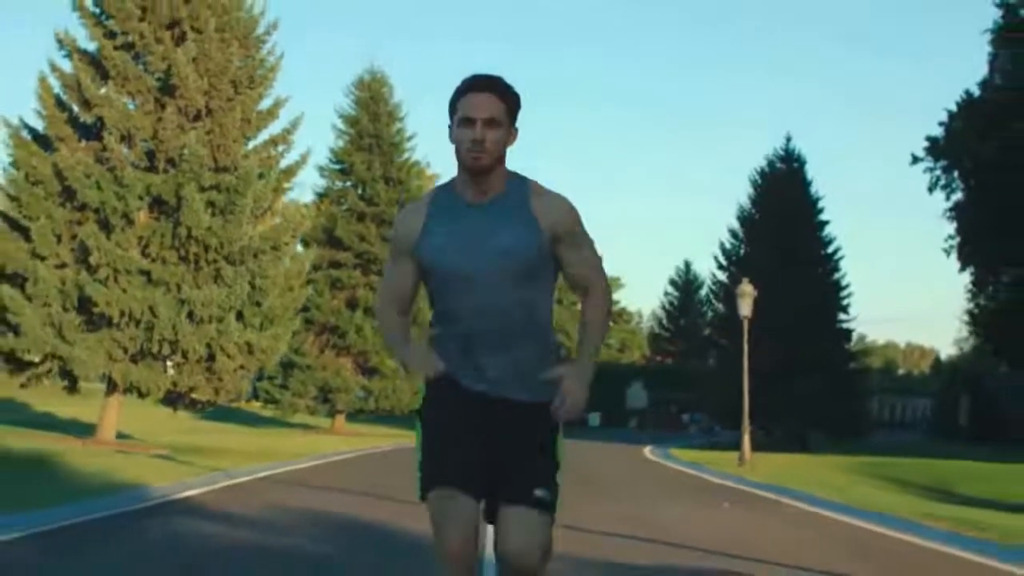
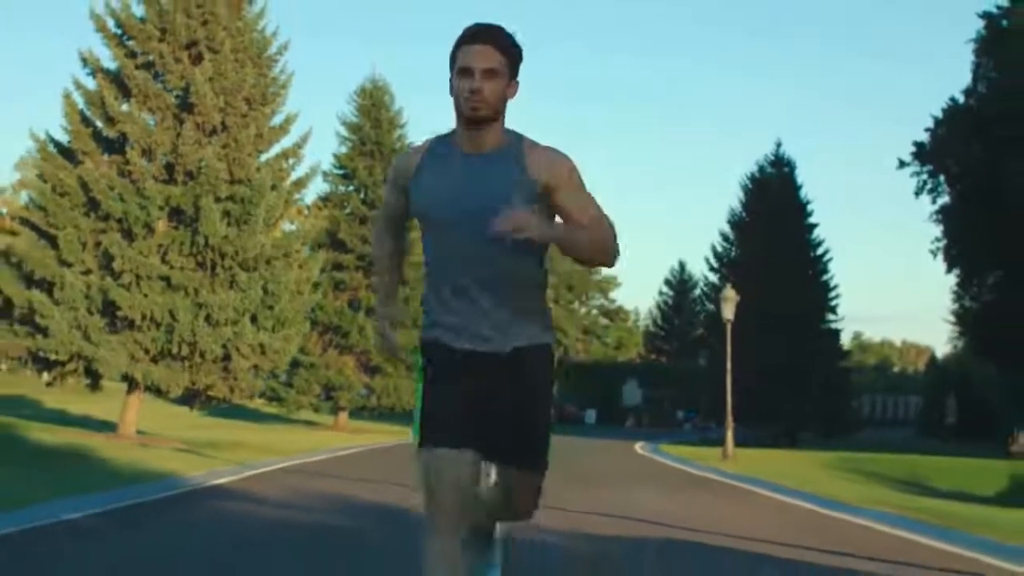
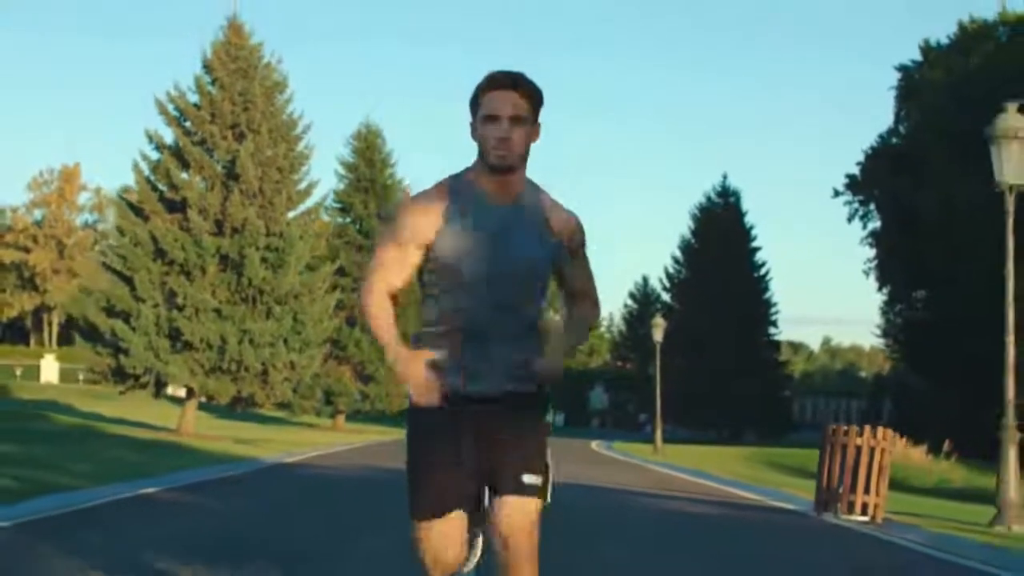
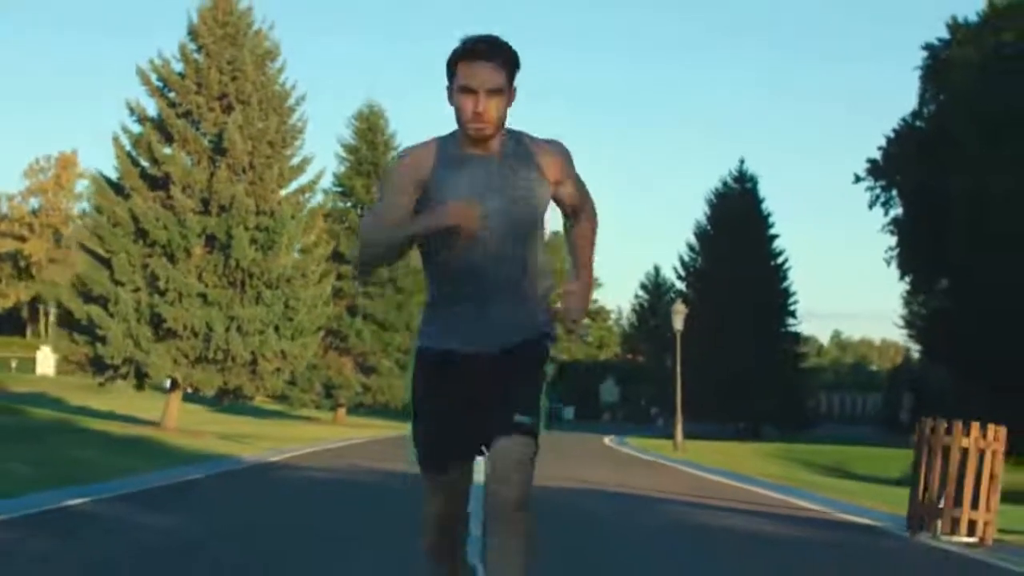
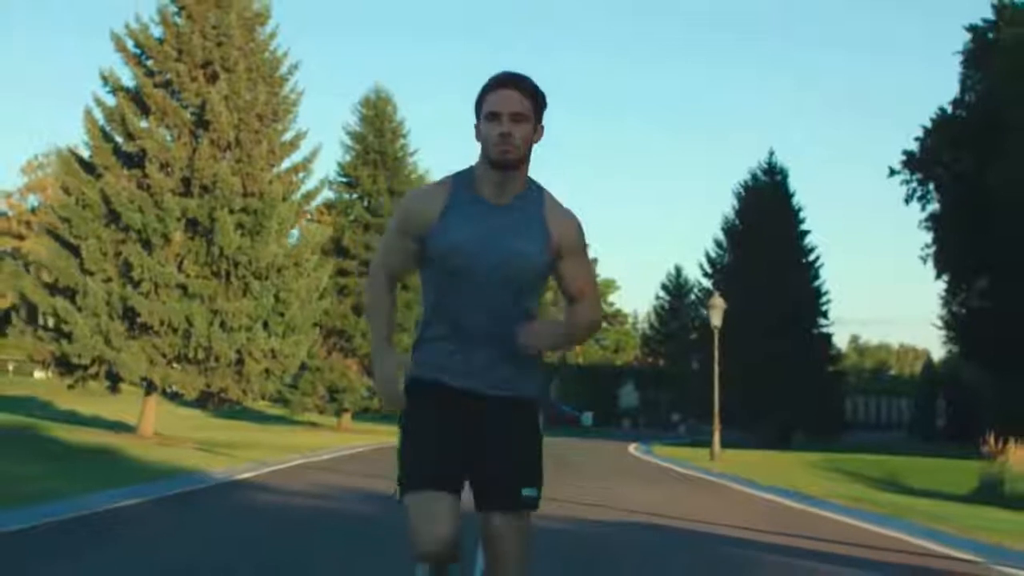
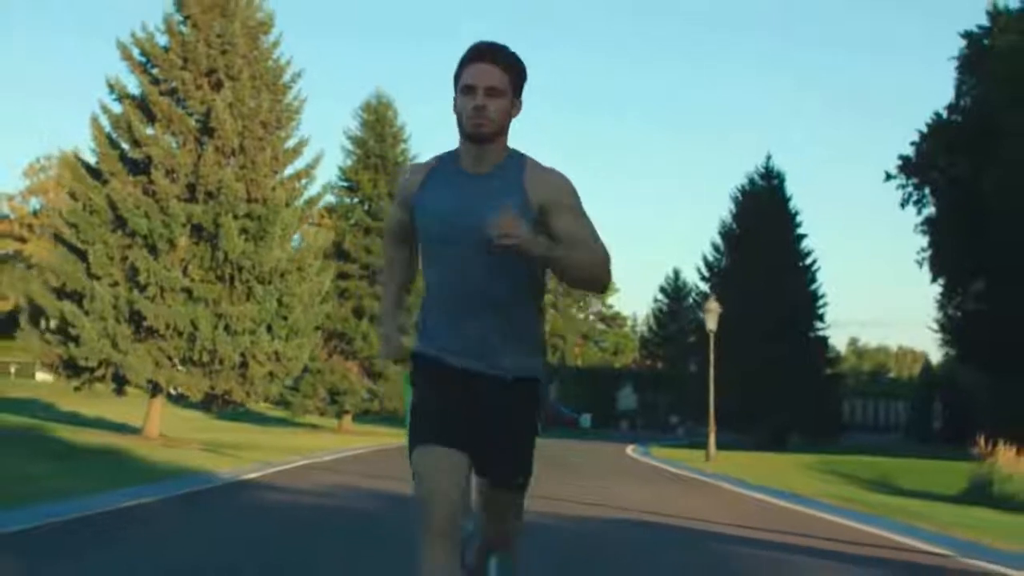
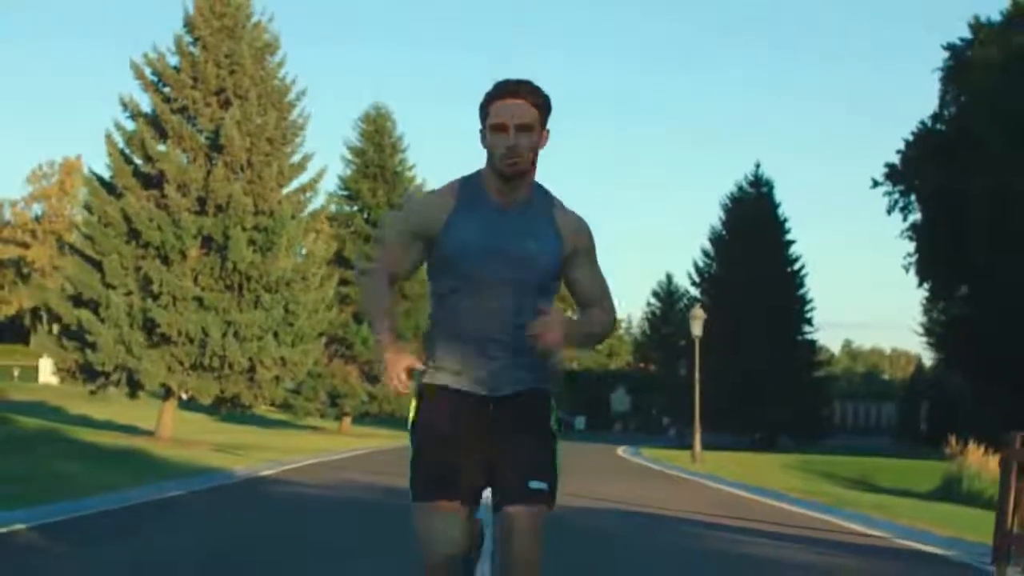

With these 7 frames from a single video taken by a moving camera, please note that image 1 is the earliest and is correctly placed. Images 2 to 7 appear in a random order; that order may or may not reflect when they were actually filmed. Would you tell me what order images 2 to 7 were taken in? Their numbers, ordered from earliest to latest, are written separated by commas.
2, 5, 6, 7, 4, 3
